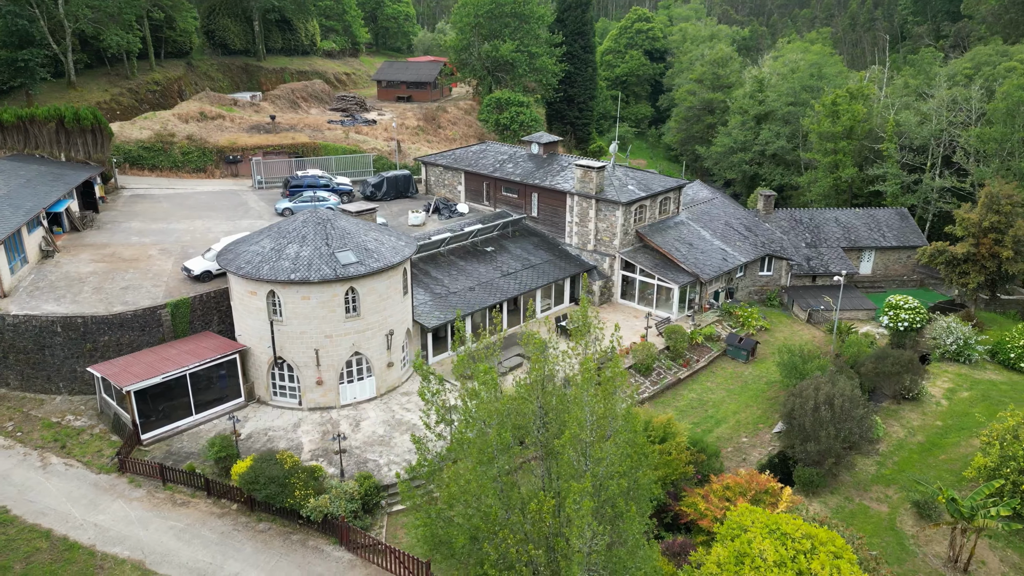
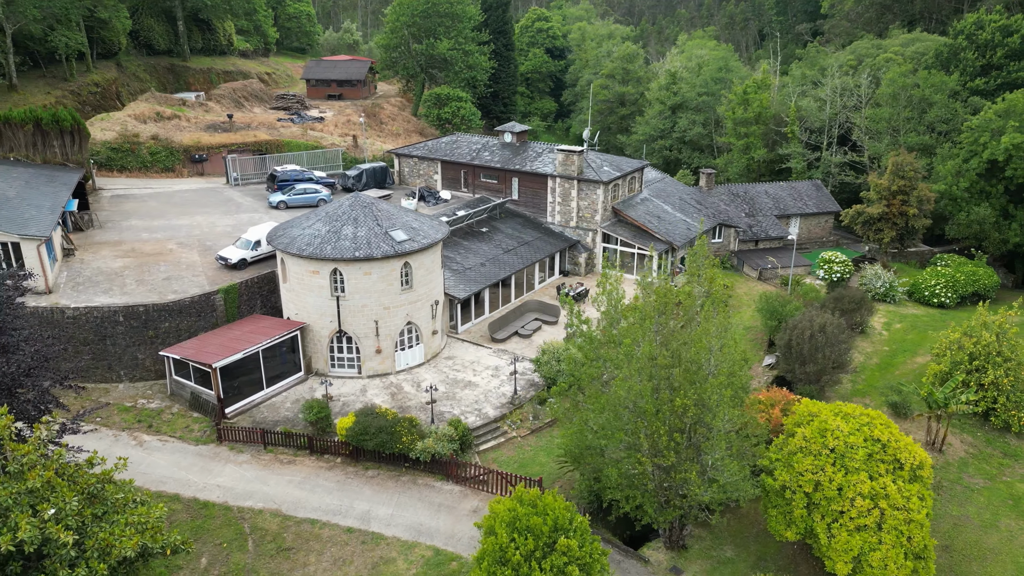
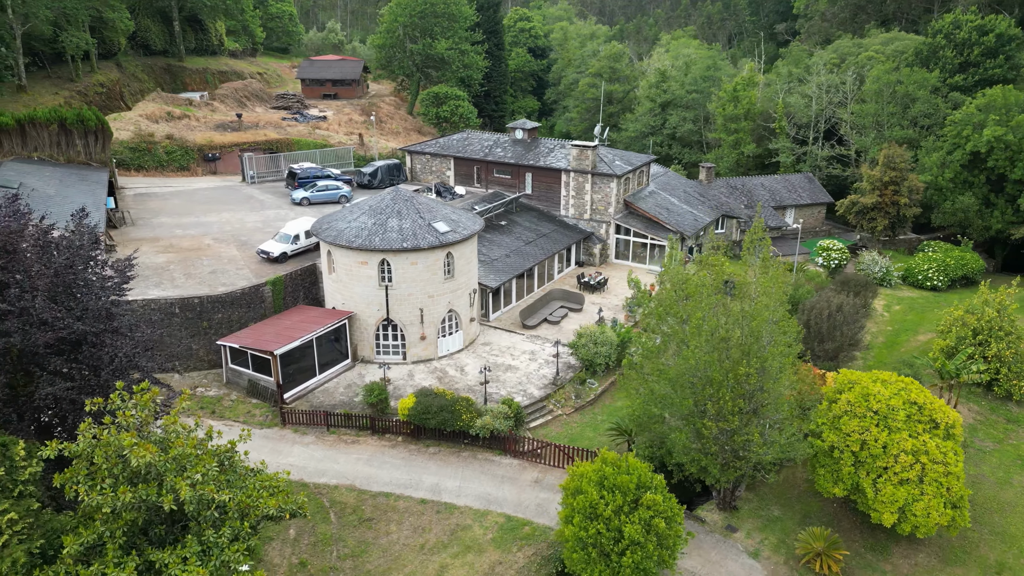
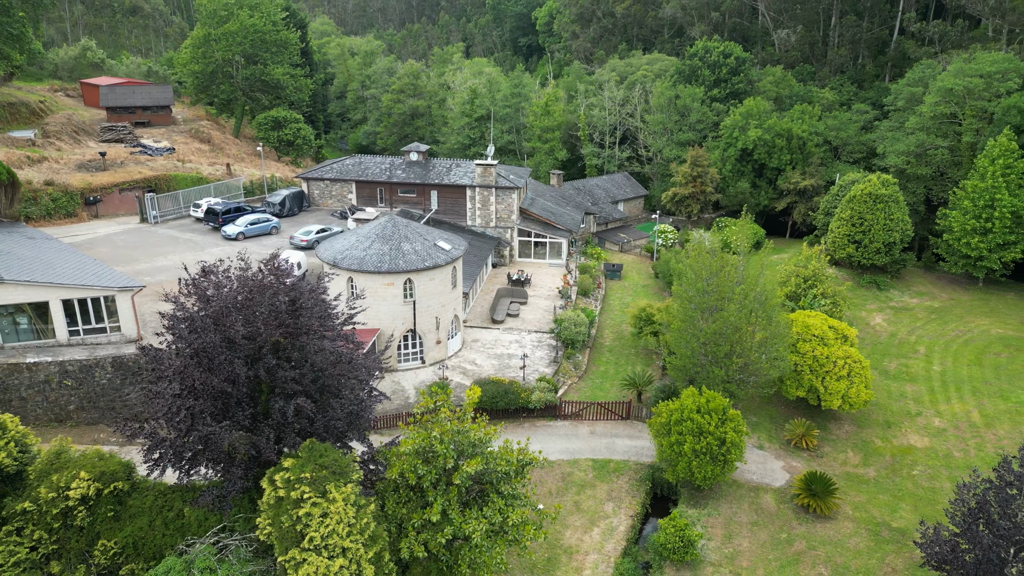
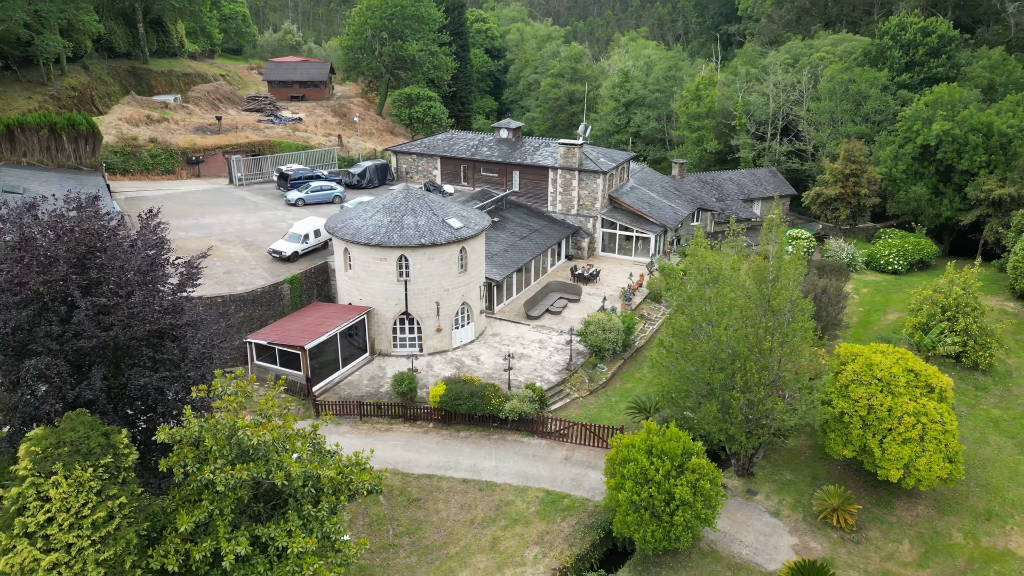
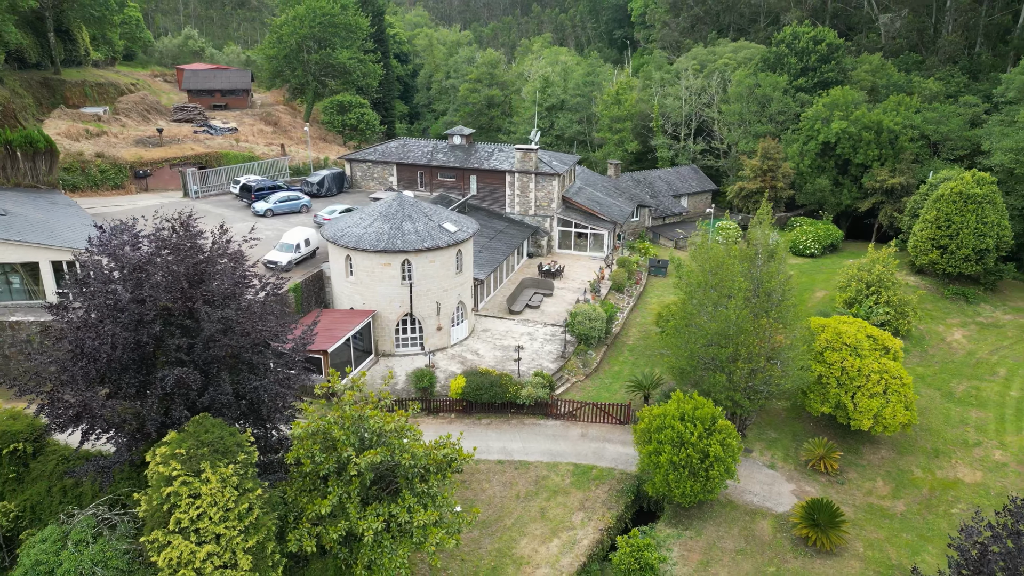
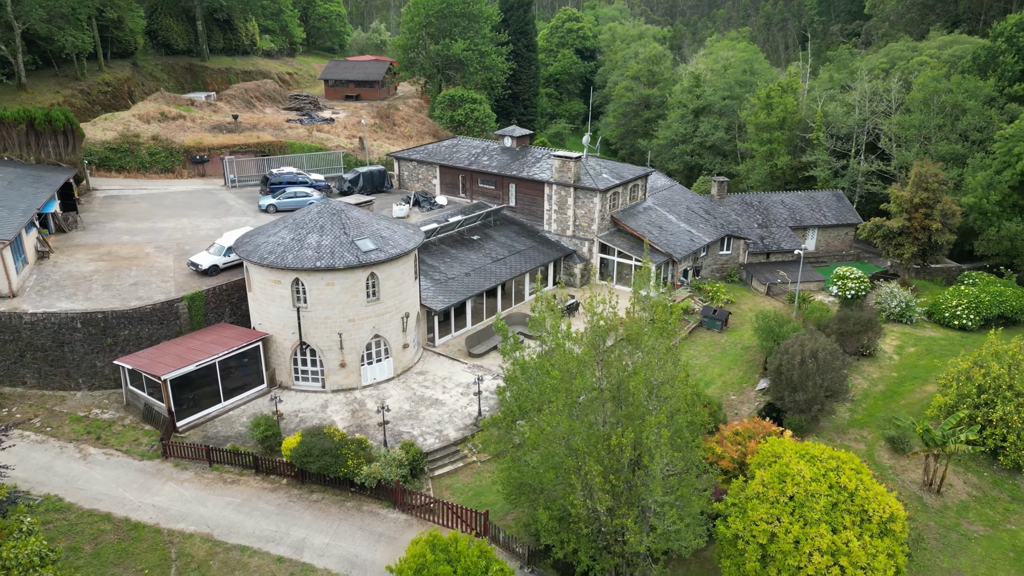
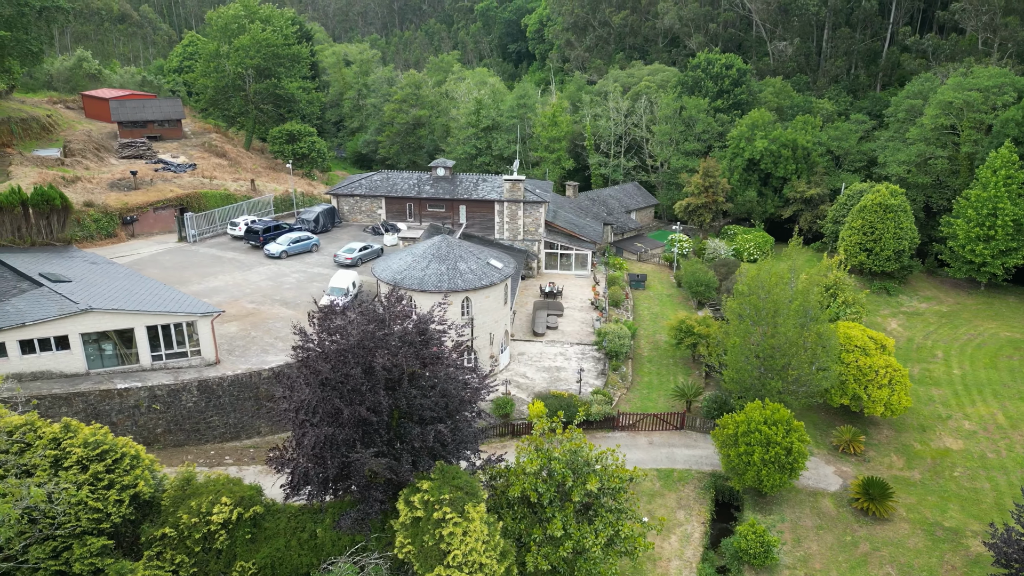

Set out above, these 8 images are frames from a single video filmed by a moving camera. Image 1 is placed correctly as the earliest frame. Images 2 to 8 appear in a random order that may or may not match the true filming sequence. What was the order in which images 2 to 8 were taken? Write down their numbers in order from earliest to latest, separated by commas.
7, 2, 3, 5, 6, 4, 8
